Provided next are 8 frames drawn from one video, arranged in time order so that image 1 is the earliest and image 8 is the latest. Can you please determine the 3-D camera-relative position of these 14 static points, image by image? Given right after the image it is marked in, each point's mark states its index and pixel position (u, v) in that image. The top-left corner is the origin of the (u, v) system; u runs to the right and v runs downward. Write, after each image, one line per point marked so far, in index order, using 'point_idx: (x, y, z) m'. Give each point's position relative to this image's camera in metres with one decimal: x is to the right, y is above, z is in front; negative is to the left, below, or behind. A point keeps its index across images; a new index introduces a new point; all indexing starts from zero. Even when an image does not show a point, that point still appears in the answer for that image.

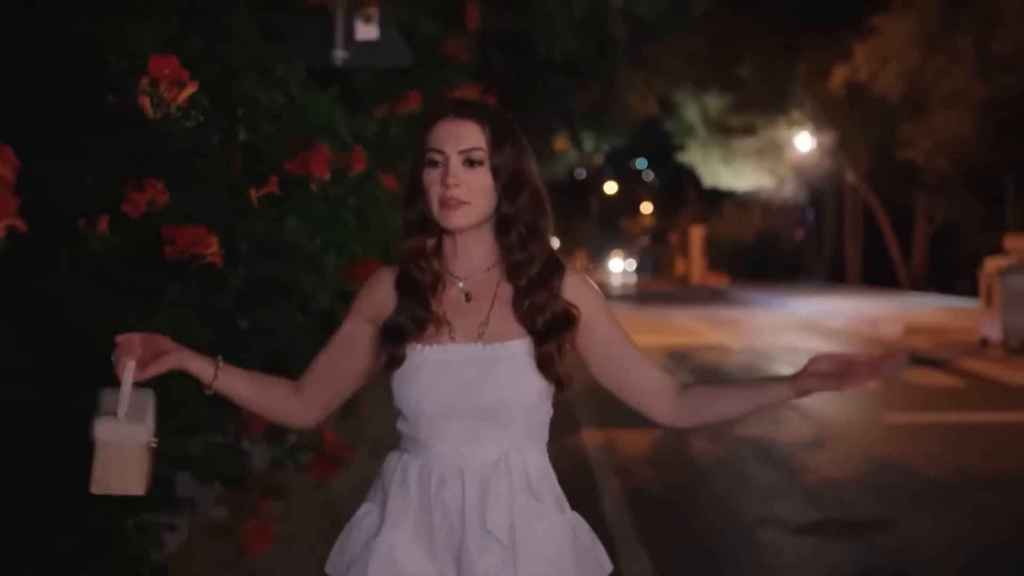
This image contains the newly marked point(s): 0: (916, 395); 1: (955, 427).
0: (+5.2, -1.4, +17.1) m
1: (+4.9, -1.5, +14.5) m
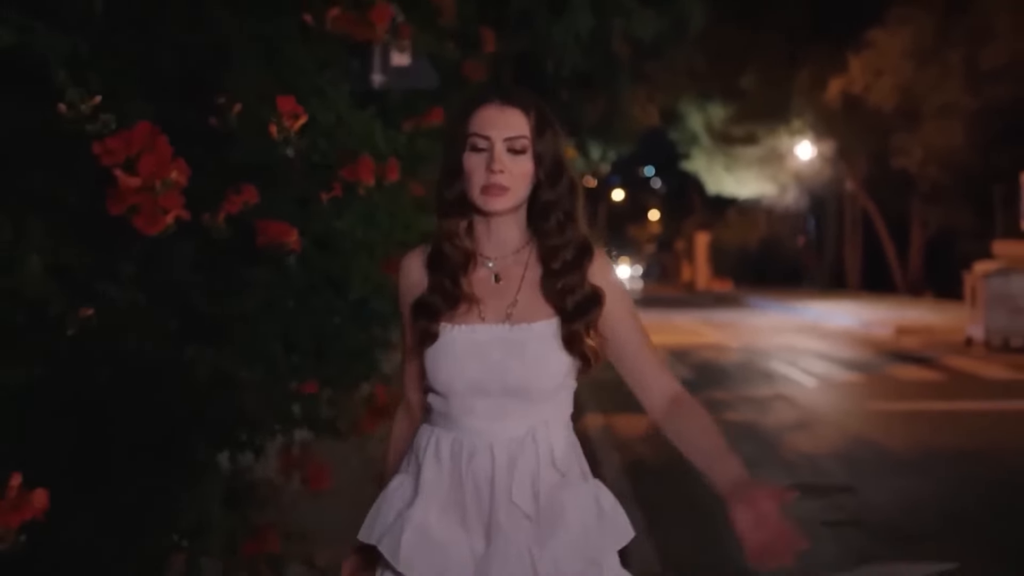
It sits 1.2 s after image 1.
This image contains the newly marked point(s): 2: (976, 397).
0: (+5.3, -1.4, +18.4) m
1: (+5.0, -1.5, +15.8) m
2: (+6.1, -1.4, +17.3) m
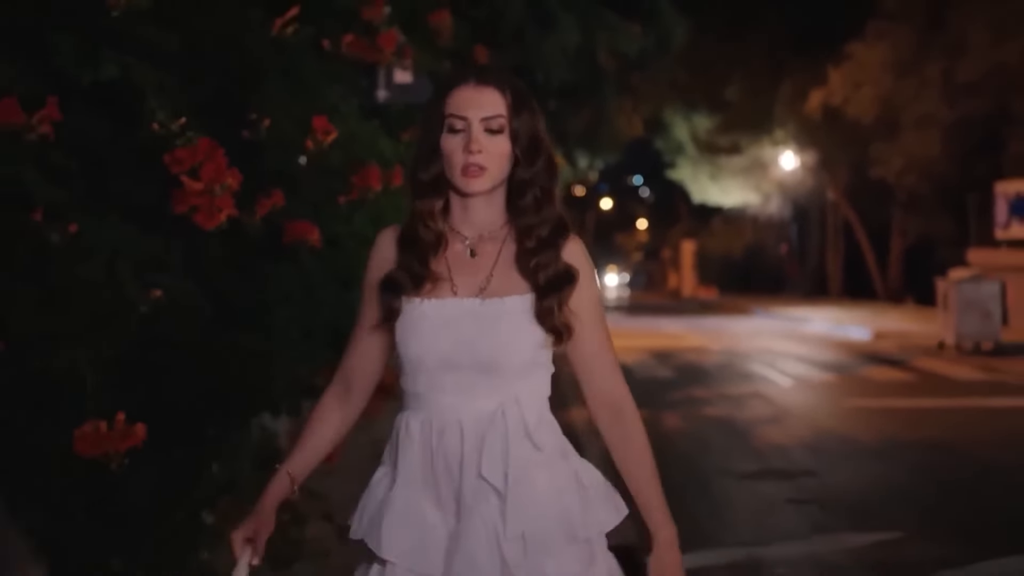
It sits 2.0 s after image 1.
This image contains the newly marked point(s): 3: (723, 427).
0: (+5.2, -1.4, +19.3) m
1: (+4.9, -1.5, +16.7) m
2: (+6.0, -1.5, +18.2) m
3: (+2.3, -1.5, +14.4) m
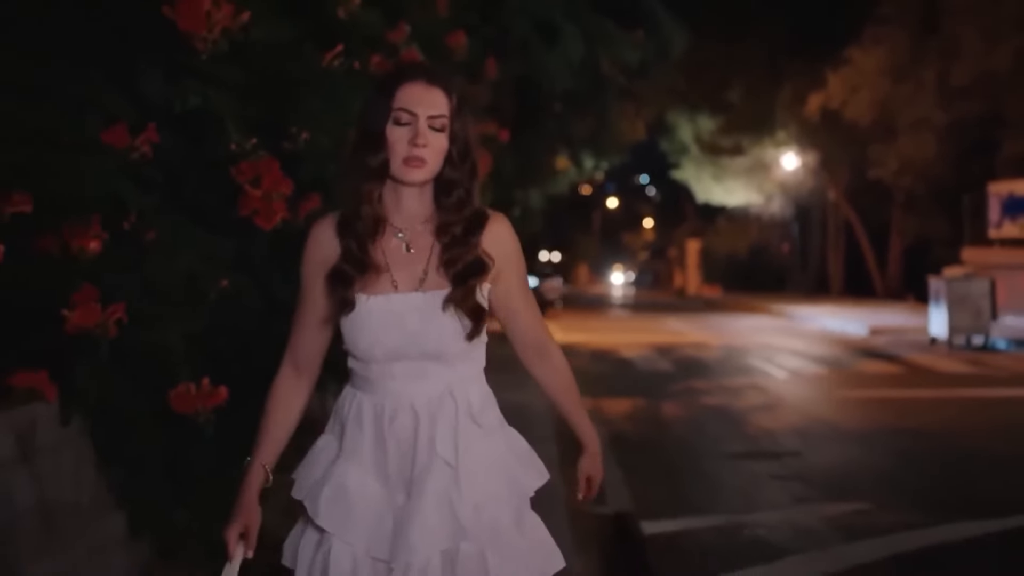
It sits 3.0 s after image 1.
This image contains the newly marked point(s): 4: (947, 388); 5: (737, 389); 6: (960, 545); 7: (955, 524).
0: (+5.3, -1.4, +20.2) m
1: (+5.0, -1.5, +17.6) m
2: (+6.1, -1.4, +19.1) m
3: (+2.4, -1.5, +15.4) m
4: (+6.4, -1.5, +19.3) m
5: (+3.1, -1.4, +18.5) m
6: (+2.7, -1.5, +8.0) m
7: (+2.9, -1.6, +8.8) m
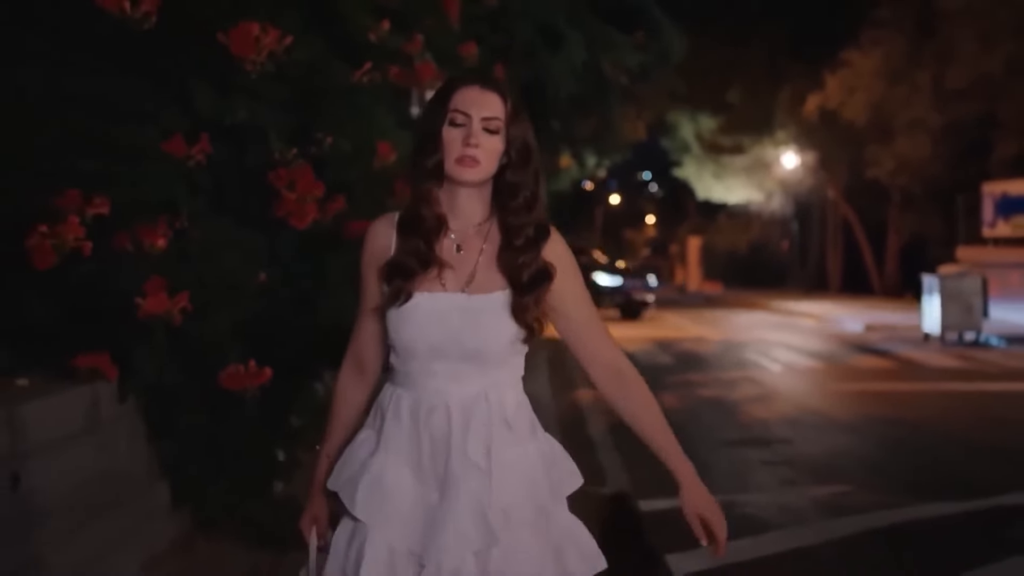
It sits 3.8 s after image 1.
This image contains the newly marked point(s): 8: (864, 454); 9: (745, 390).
0: (+5.4, -1.3, +20.9) m
1: (+5.0, -1.5, +18.3) m
2: (+6.1, -1.4, +19.8) m
3: (+2.4, -1.4, +16.0) m
4: (+6.4, -1.4, +20.0) m
5: (+3.2, -1.4, +19.1) m
6: (+2.7, -1.5, +8.7) m
7: (+3.0, -1.5, +9.5) m
8: (+3.3, -1.5, +12.4) m
9: (+3.2, -1.4, +18.0) m
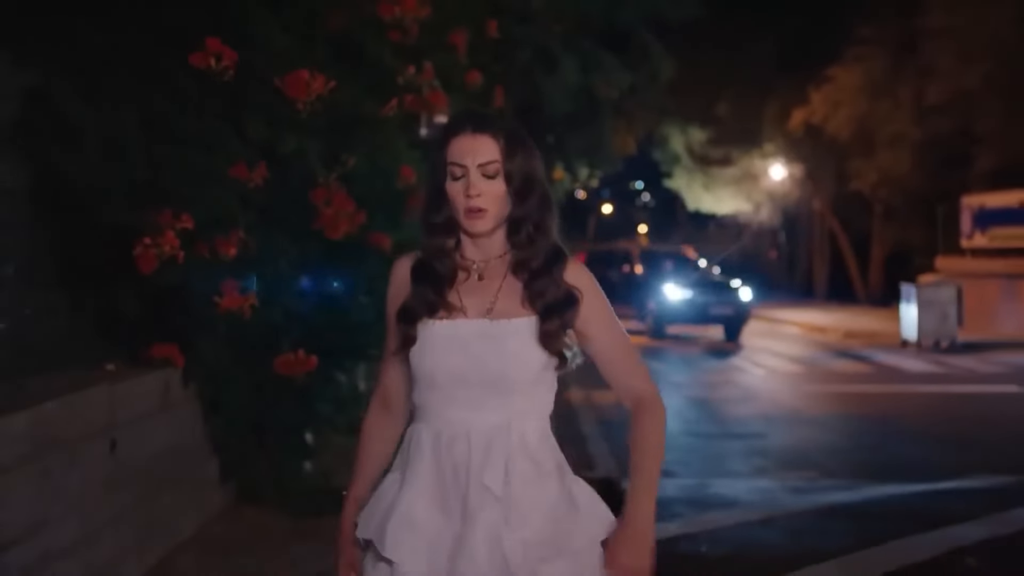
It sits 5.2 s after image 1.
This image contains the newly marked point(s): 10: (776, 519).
0: (+5.3, -1.5, +22.1) m
1: (+5.0, -1.6, +19.5) m
2: (+6.1, -1.5, +21.0) m
3: (+2.4, -1.5, +17.2) m
4: (+6.4, -1.5, +21.2) m
5: (+3.1, -1.5, +20.3) m
6: (+2.8, -1.6, +9.8) m
7: (+3.0, -1.6, +10.6) m
8: (+3.2, -1.6, +13.5) m
9: (+3.1, -1.5, +19.2) m
10: (+1.8, -1.6, +9.1) m
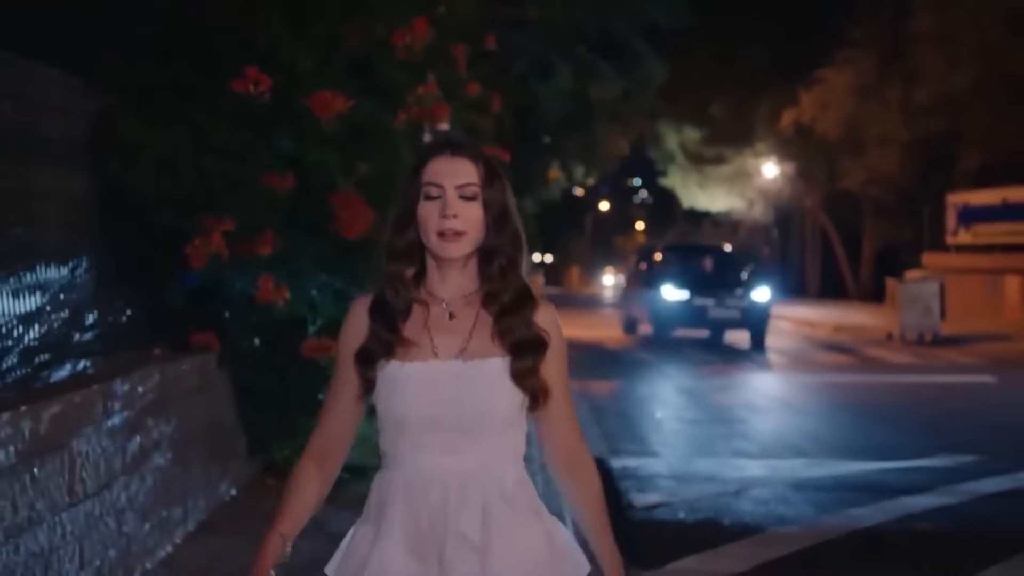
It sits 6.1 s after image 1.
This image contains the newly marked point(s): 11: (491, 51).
0: (+5.3, -1.4, +23.0) m
1: (+4.9, -1.5, +20.4) m
2: (+6.0, -1.4, +21.9) m
3: (+2.4, -1.4, +18.1) m
4: (+6.3, -1.5, +22.1) m
5: (+3.1, -1.4, +21.2) m
6: (+2.7, -1.5, +10.8) m
7: (+2.9, -1.5, +11.6) m
8: (+3.2, -1.6, +14.4) m
9: (+3.1, -1.4, +20.1) m
10: (+1.8, -1.5, +10.0) m
11: (-0.2, +2.3, +13.1) m
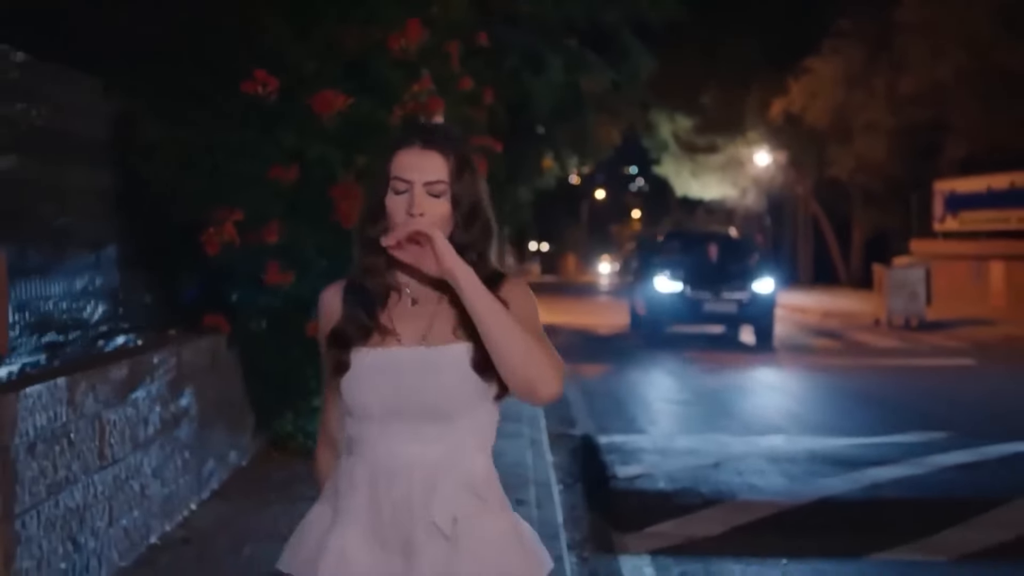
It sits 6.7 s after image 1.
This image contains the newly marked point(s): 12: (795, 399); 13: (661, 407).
0: (+5.2, -1.2, +23.6) m
1: (+4.8, -1.3, +21.0) m
2: (+5.9, -1.2, +22.5) m
3: (+2.3, -1.3, +18.7) m
4: (+6.2, -1.2, +22.7) m
5: (+3.0, -1.2, +21.8) m
6: (+2.7, -1.4, +11.4) m
7: (+2.9, -1.4, +12.2) m
8: (+3.1, -1.4, +15.0) m
9: (+3.0, -1.2, +20.7) m
10: (+1.7, -1.4, +10.6) m
11: (-0.3, +2.5, +13.7) m
12: (+3.5, -1.4, +16.4) m
13: (+1.7, -1.4, +15.2) m
